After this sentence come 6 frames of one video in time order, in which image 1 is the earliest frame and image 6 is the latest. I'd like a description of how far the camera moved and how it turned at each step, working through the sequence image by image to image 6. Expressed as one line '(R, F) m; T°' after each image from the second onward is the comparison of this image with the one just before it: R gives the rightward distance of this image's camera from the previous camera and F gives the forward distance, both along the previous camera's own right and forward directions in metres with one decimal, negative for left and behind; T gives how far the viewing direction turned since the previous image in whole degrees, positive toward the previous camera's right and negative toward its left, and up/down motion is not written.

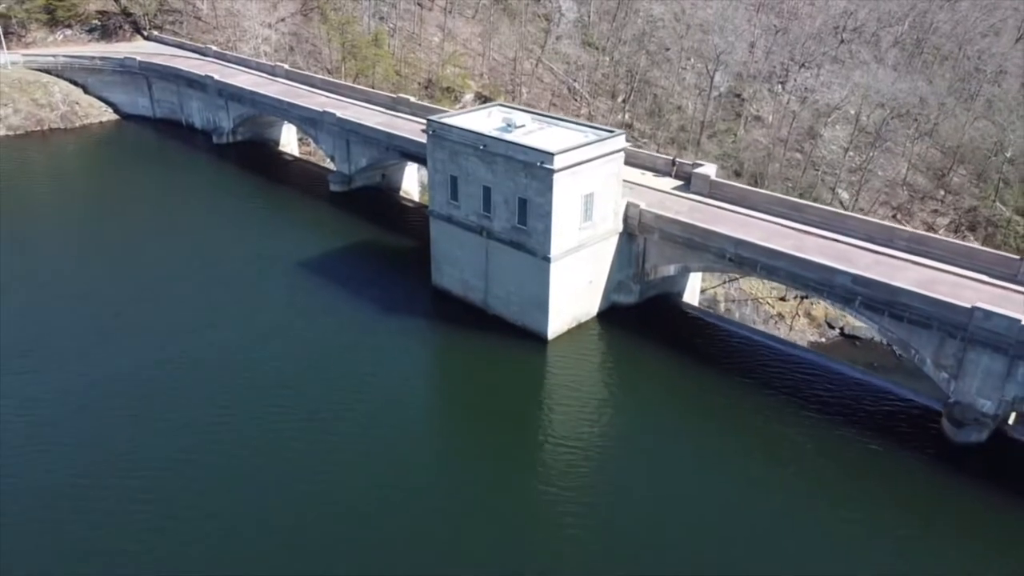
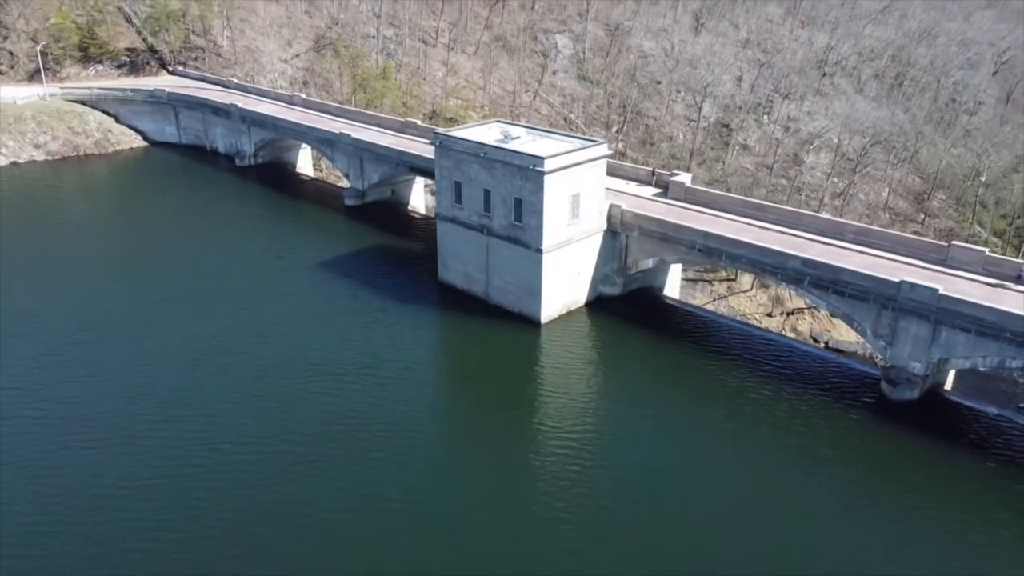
(+0.2, -4.8) m; 0°
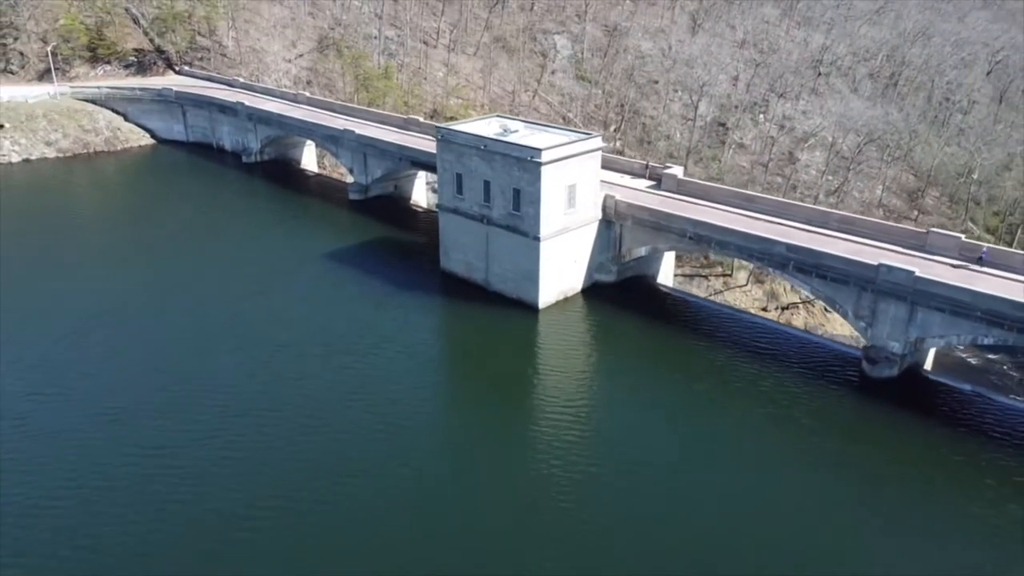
(+0.1, -1.7) m; 0°
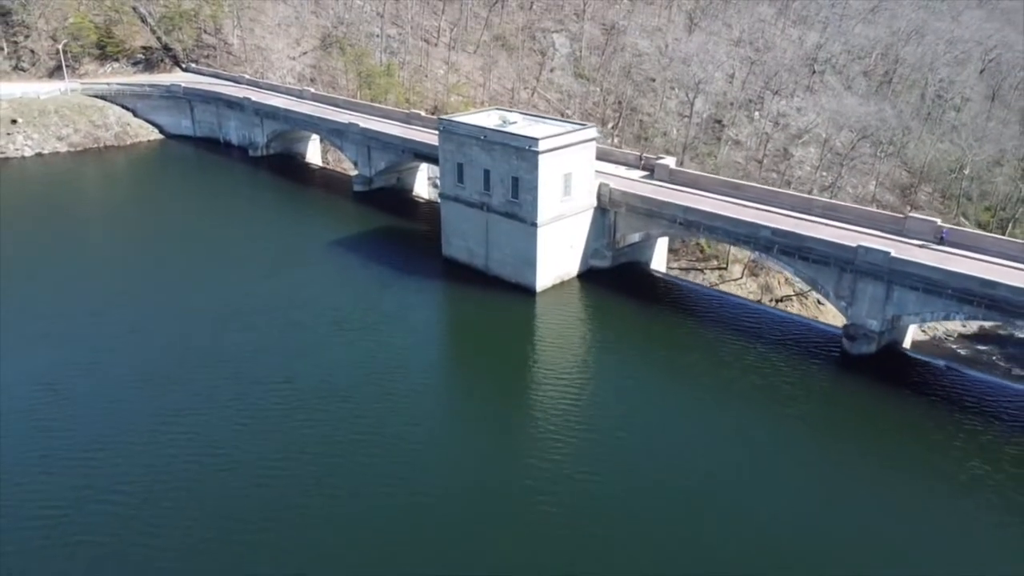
(+0.1, -2.0) m; 0°
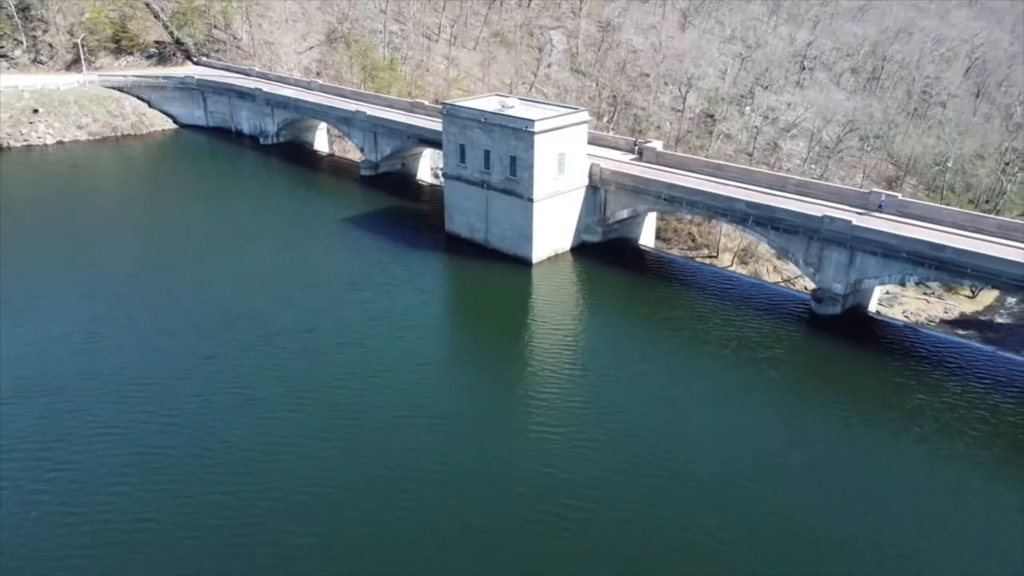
(0.0, -3.7) m; 0°
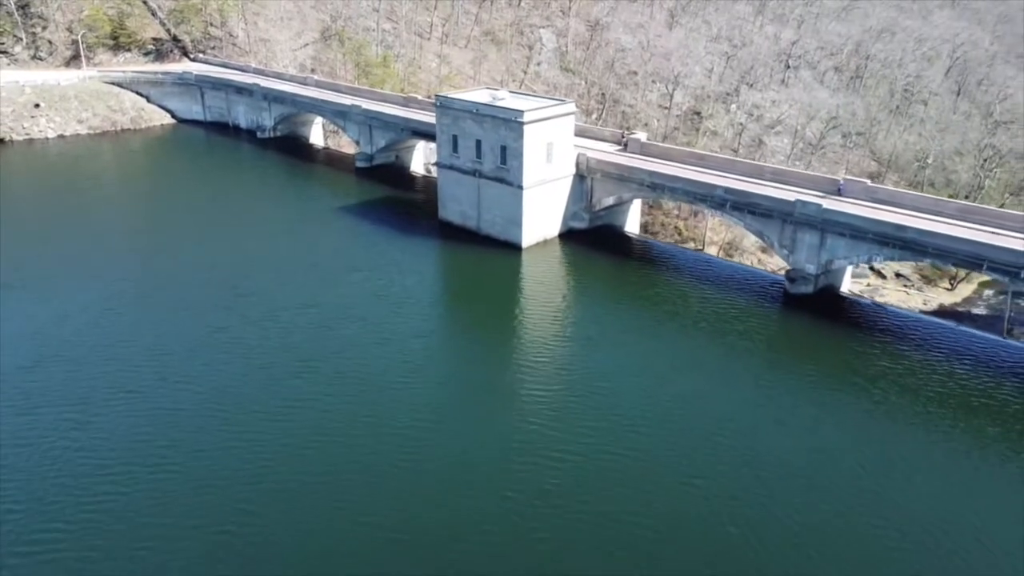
(0.0, -2.2) m; +1°
